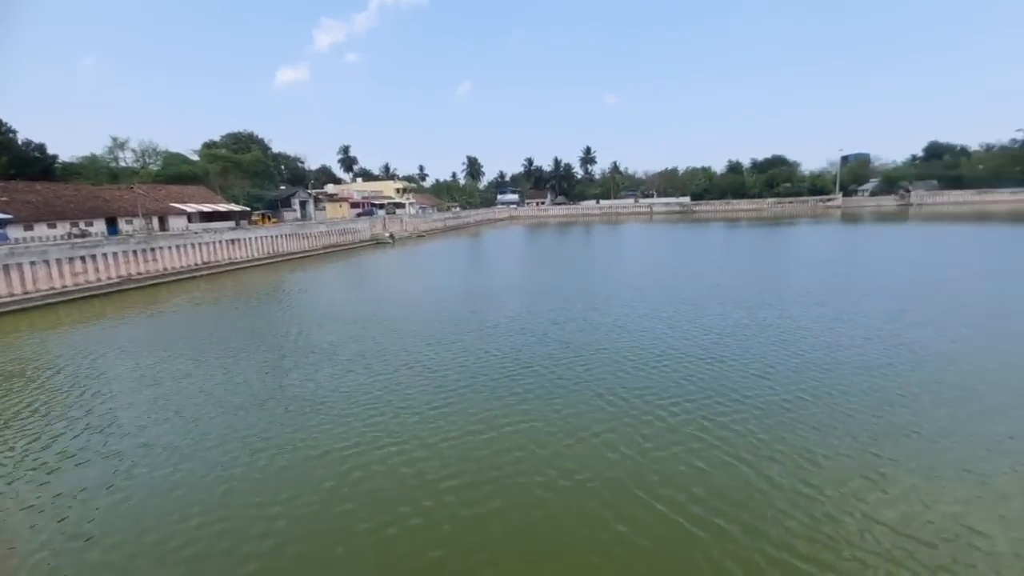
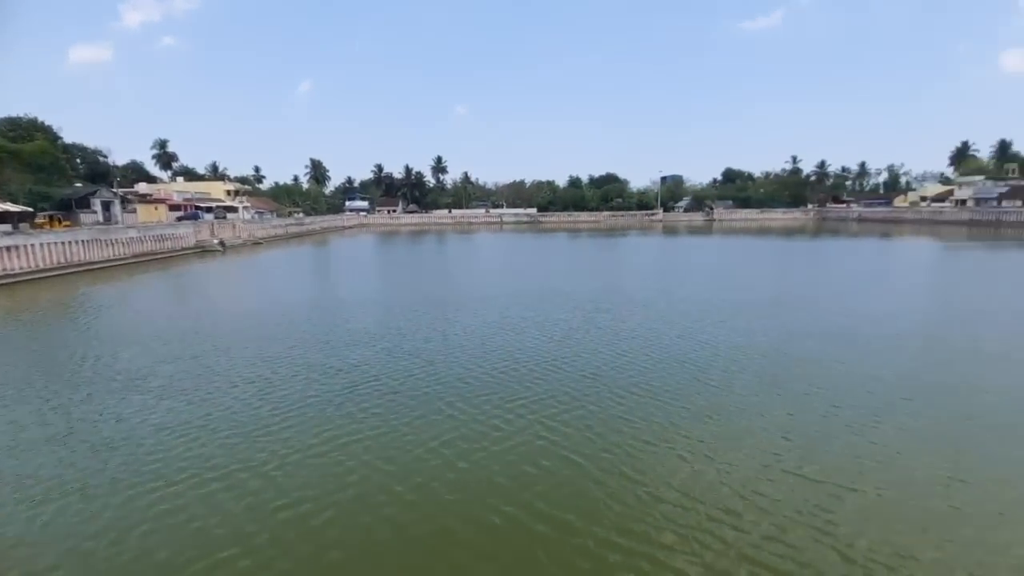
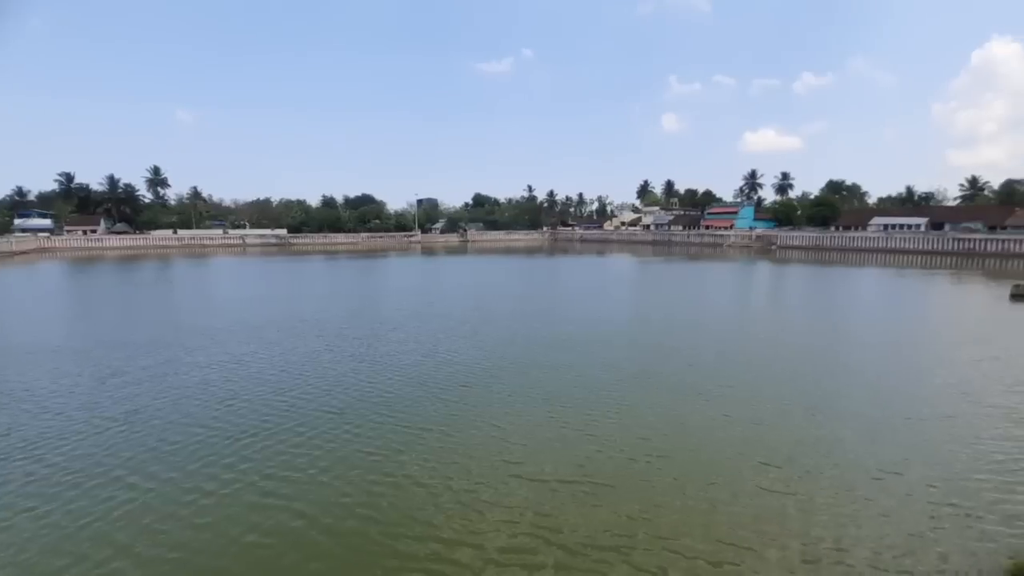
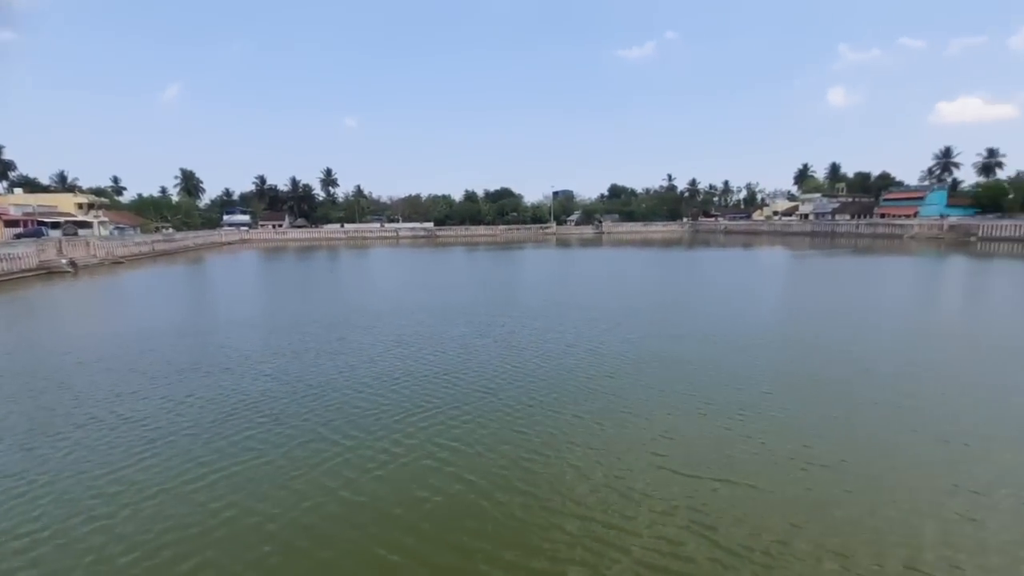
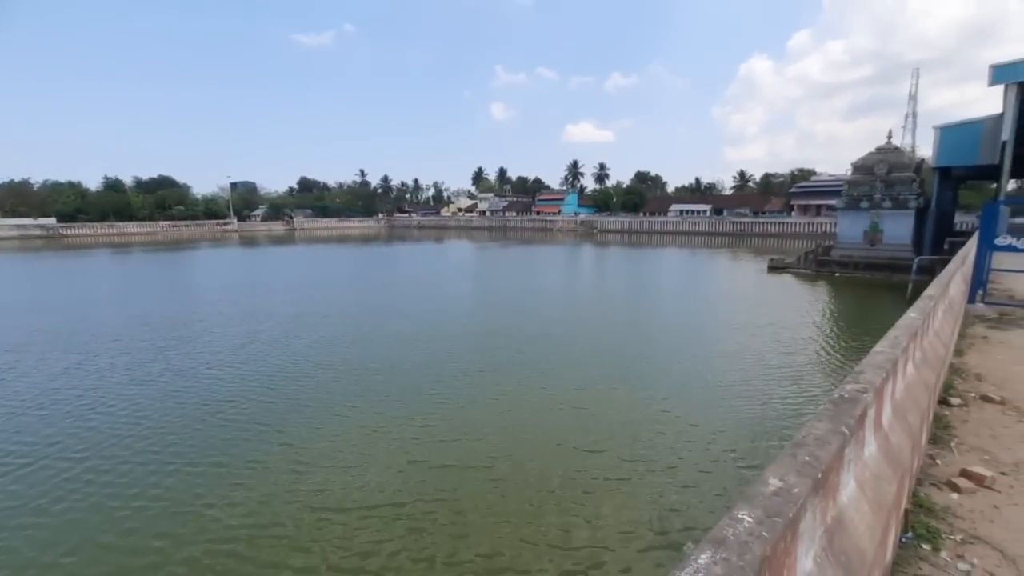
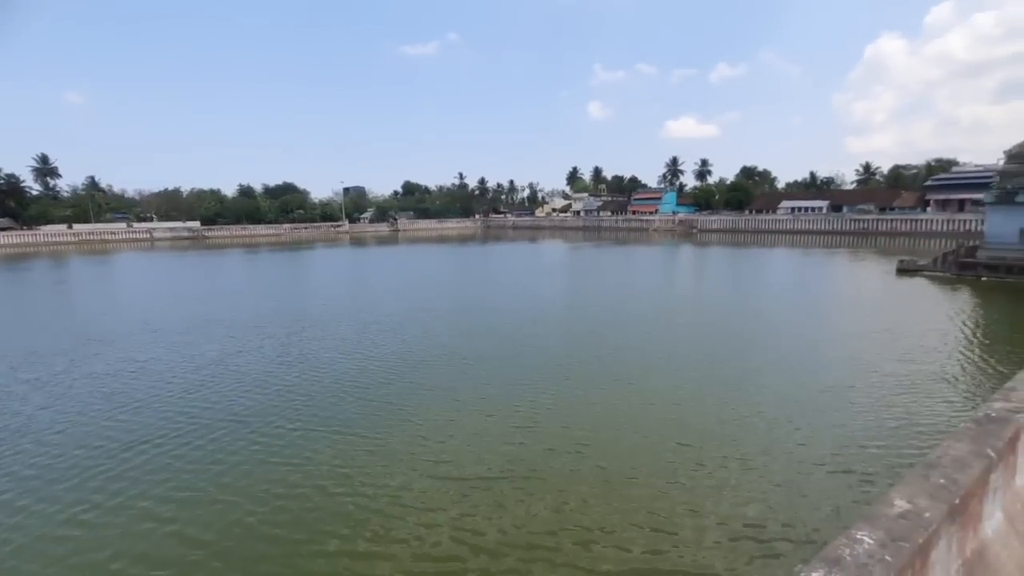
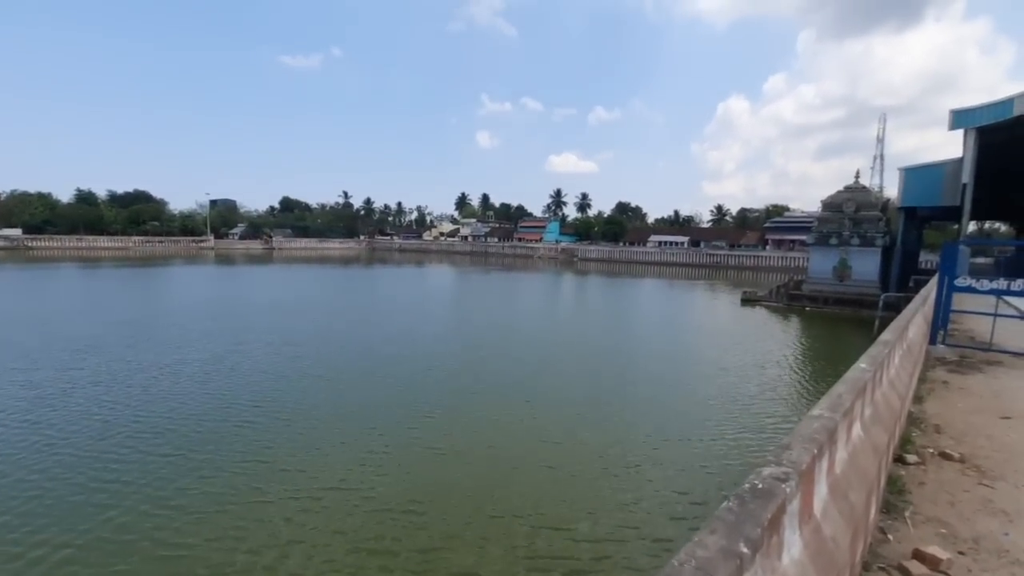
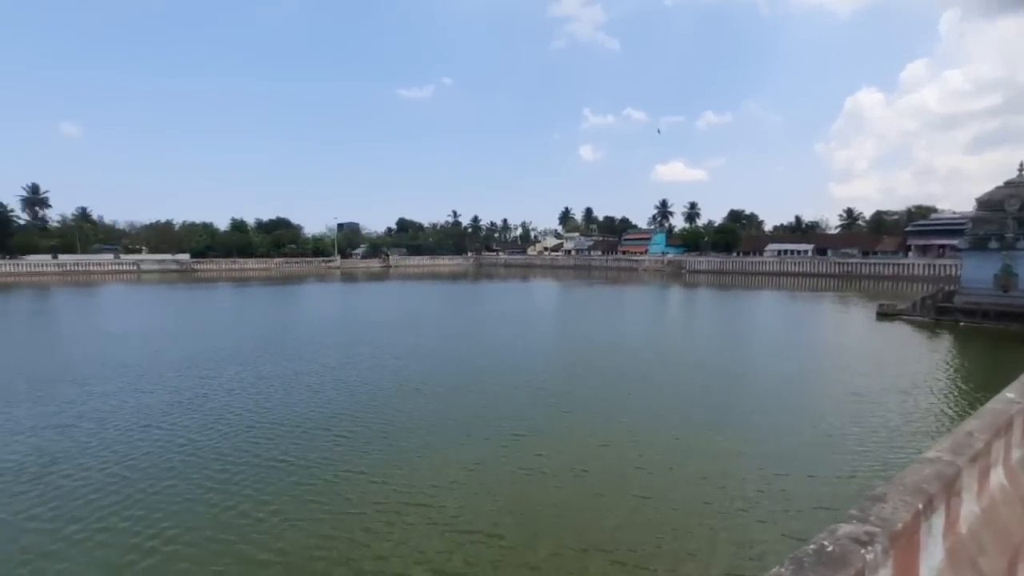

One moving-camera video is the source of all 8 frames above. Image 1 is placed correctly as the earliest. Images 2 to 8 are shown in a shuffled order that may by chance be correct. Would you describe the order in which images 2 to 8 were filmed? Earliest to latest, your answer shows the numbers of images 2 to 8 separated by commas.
2, 4, 3, 6, 5, 7, 8
